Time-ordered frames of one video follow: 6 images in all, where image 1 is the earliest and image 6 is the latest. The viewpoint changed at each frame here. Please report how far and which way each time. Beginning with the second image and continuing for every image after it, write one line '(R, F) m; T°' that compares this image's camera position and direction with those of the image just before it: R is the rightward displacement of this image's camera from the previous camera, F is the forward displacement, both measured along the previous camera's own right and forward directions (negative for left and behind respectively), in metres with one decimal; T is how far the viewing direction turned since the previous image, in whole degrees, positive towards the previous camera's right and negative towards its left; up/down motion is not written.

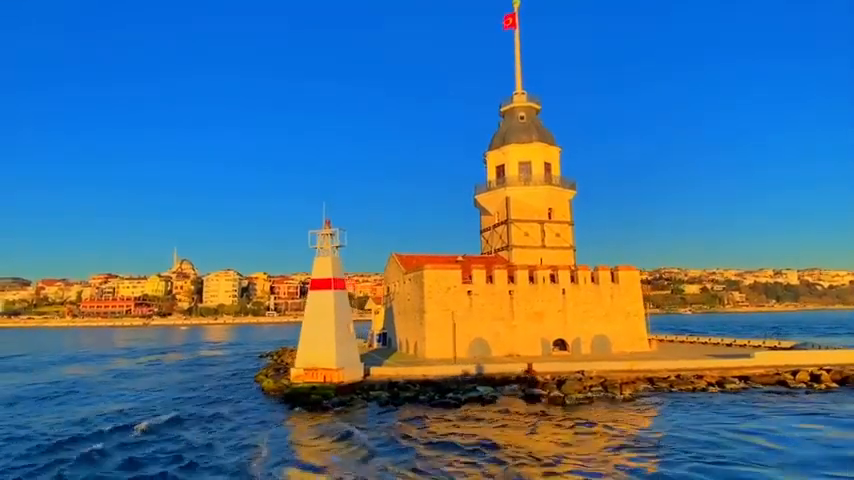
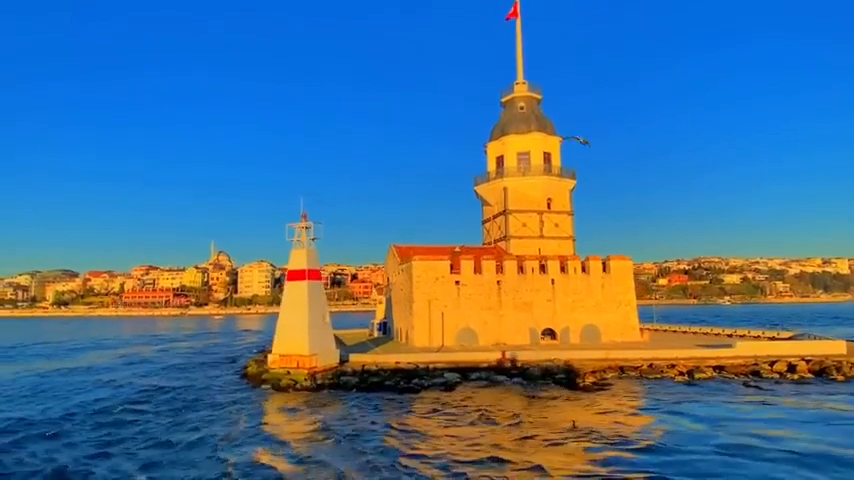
(+2.7, -0.6) m; -4°
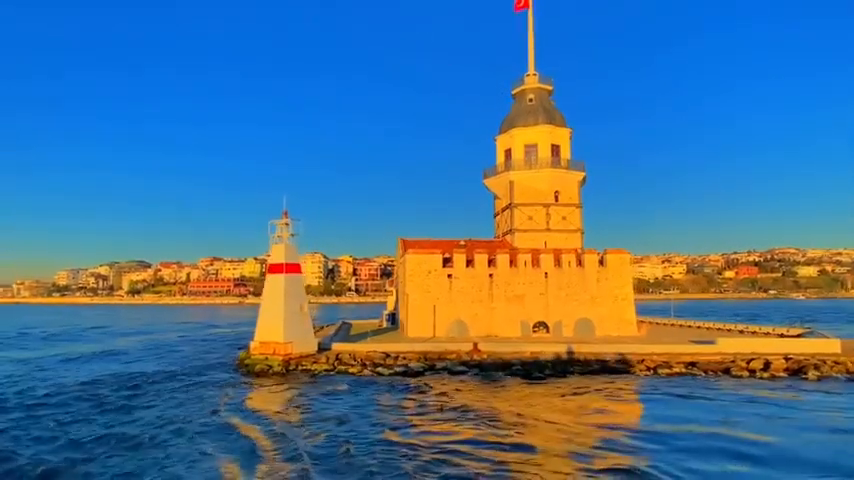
(+4.0, -0.6) m; -7°
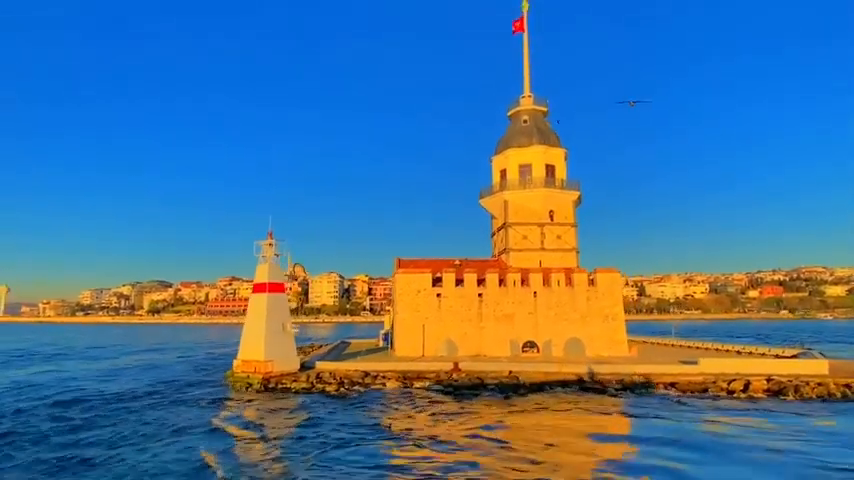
(+1.8, -0.2) m; -3°
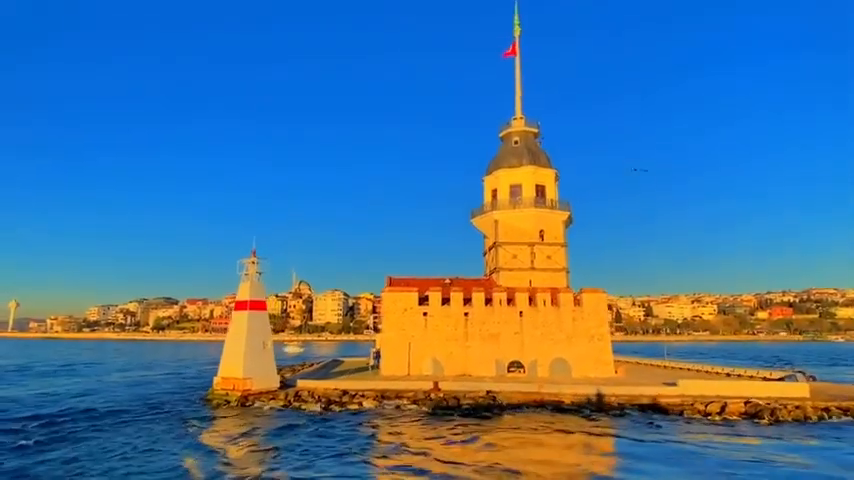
(+1.3, -0.2) m; -1°
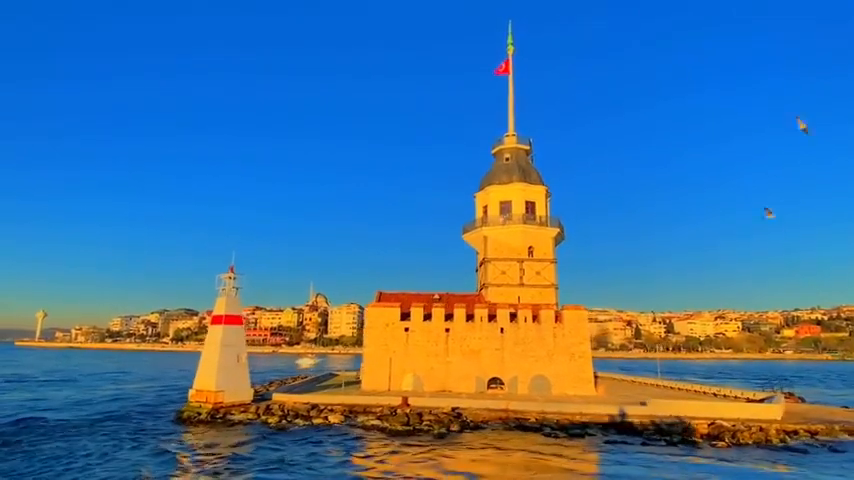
(+2.4, -0.2) m; -3°
